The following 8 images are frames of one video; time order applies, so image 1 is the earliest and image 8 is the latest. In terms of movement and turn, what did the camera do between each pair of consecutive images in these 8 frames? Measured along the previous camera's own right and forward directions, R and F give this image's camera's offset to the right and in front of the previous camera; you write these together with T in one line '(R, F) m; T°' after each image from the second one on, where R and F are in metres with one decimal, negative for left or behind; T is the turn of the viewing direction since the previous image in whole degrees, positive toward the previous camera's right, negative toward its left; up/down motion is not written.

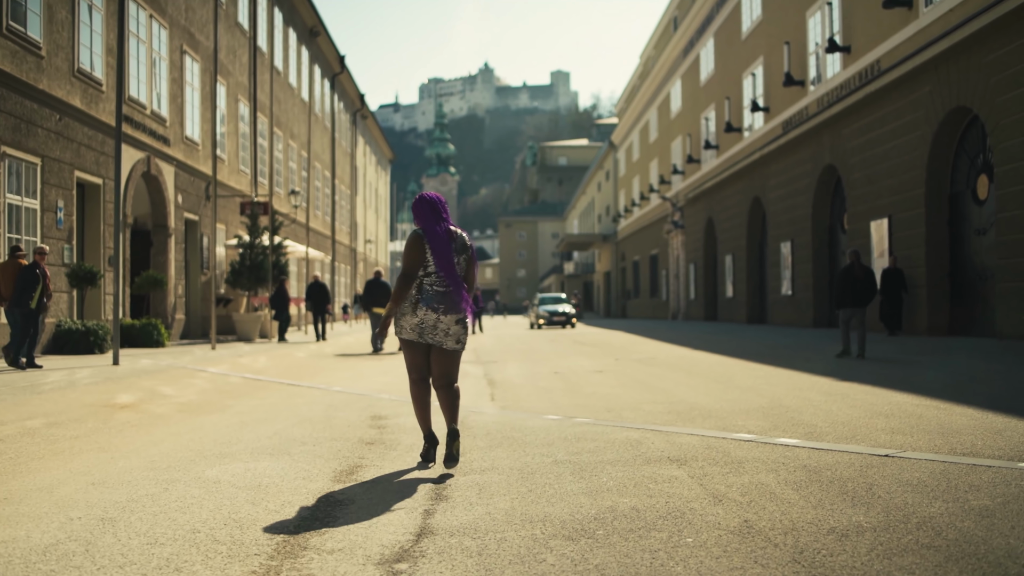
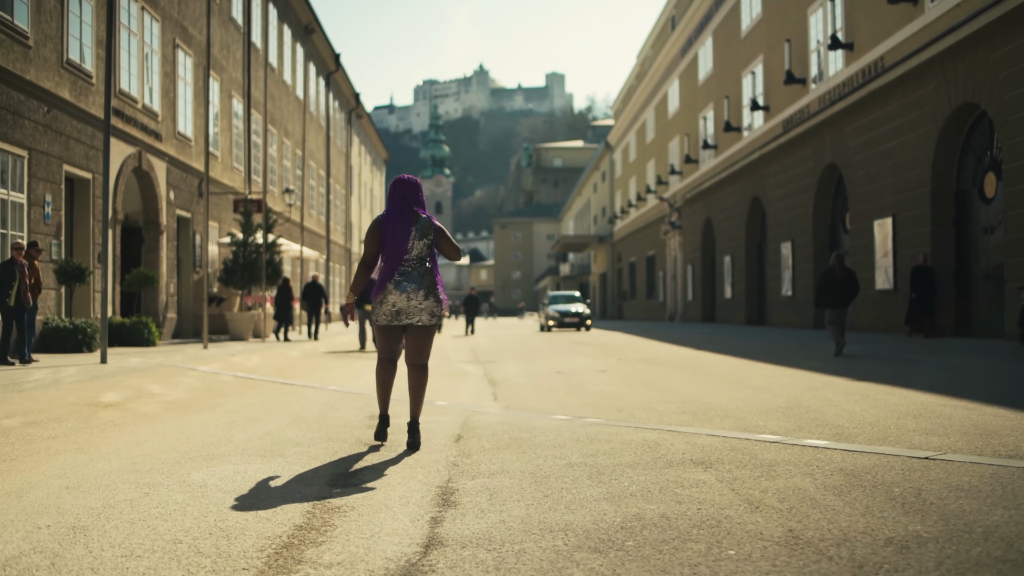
(-0.1, +0.4) m; 0°
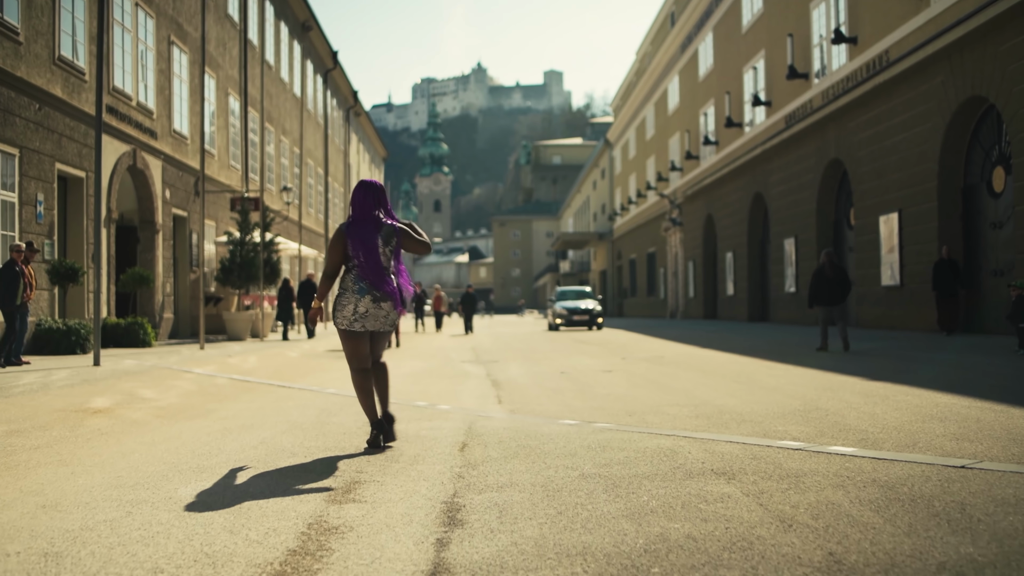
(0.0, +0.3) m; 0°
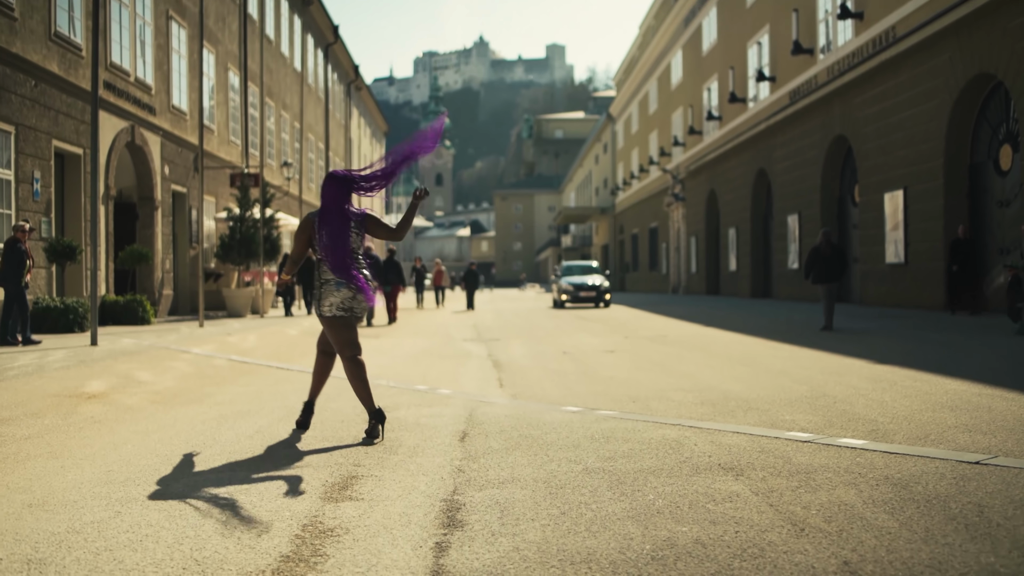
(0.0, +0.2) m; 0°
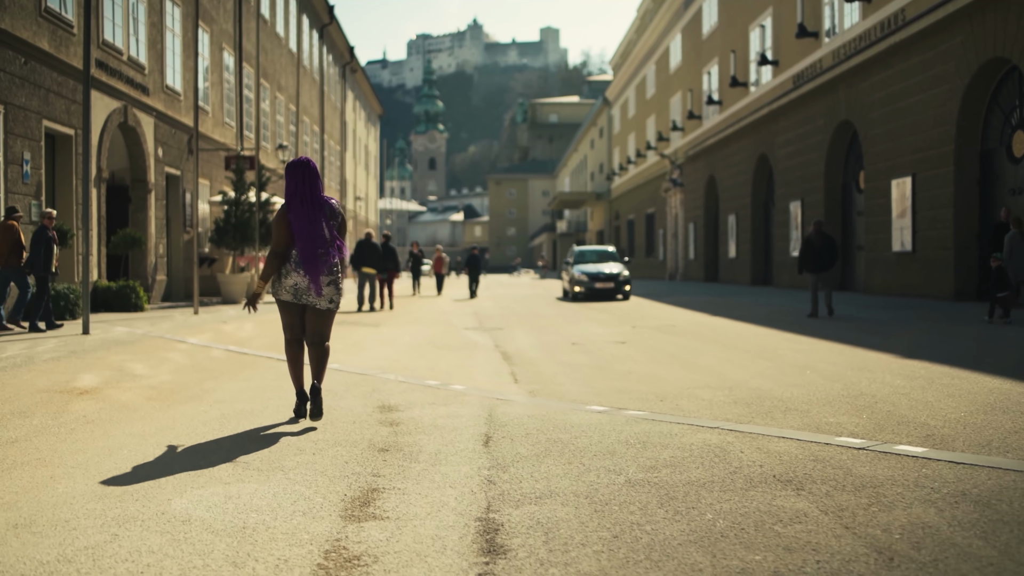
(-0.2, +0.4) m; 0°
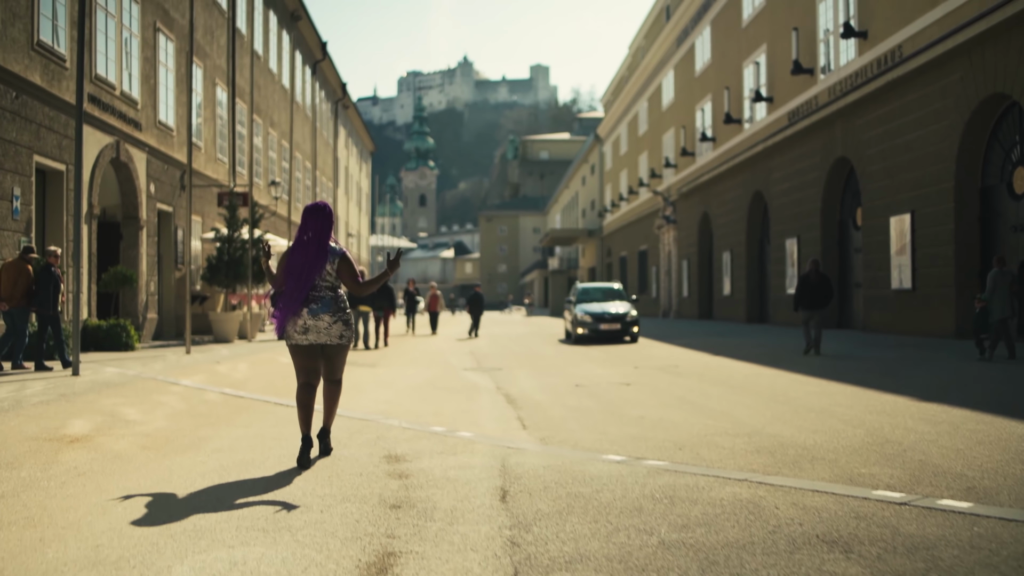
(-0.1, +0.3) m; +1°
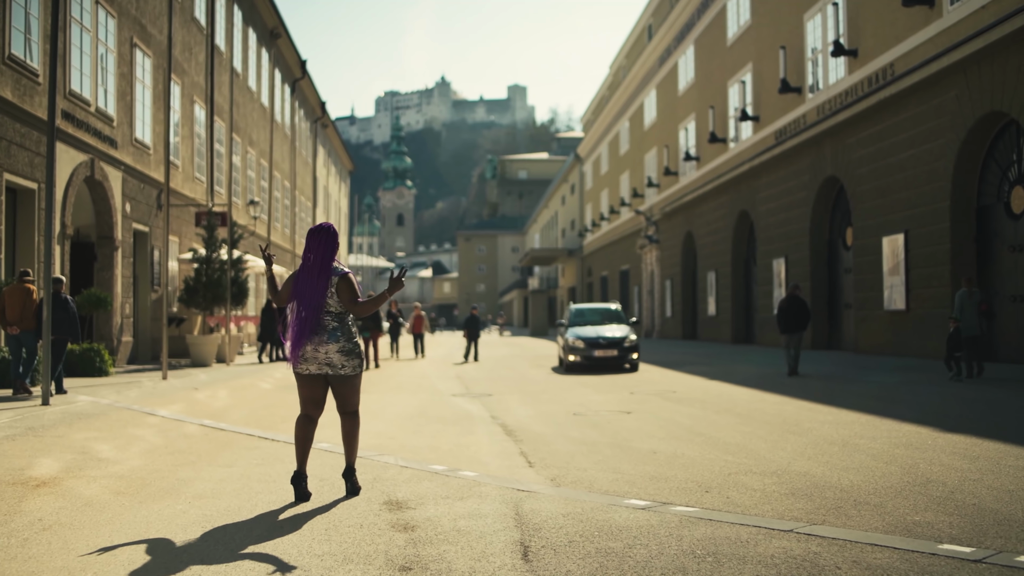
(-0.2, +0.5) m; +1°
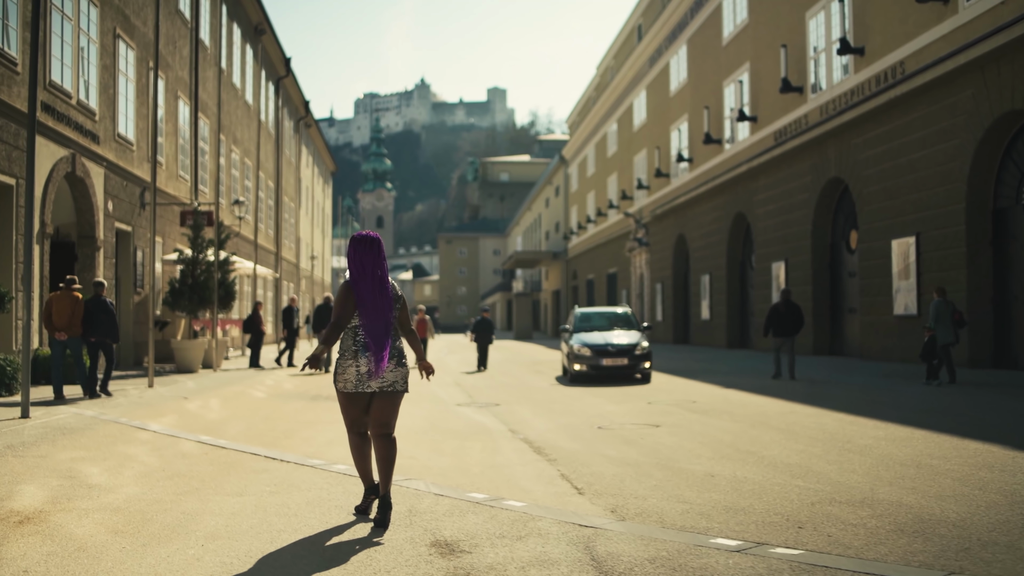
(-0.4, +0.8) m; +1°
